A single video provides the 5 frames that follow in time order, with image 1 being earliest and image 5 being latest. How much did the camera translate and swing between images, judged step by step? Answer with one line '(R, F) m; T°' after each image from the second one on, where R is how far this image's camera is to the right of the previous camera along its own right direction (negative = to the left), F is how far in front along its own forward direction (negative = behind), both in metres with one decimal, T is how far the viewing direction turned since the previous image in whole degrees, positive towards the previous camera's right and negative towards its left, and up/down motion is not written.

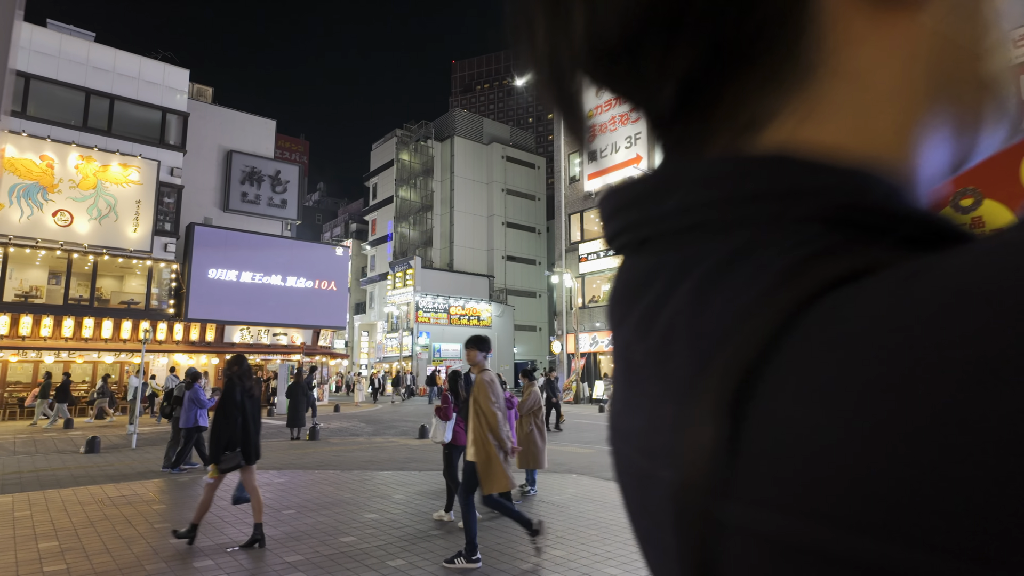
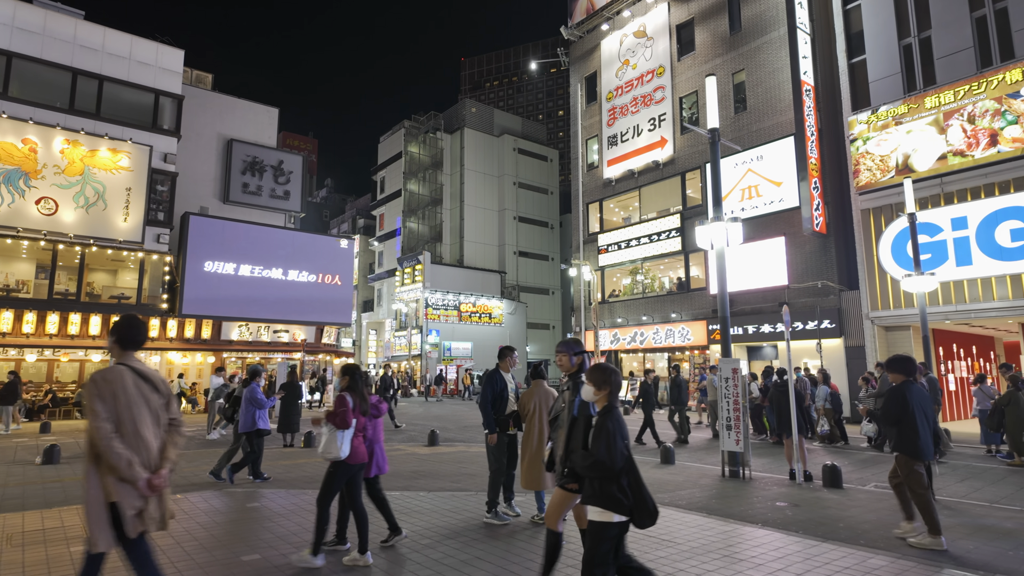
(-0.3, +1.8) m; -1°
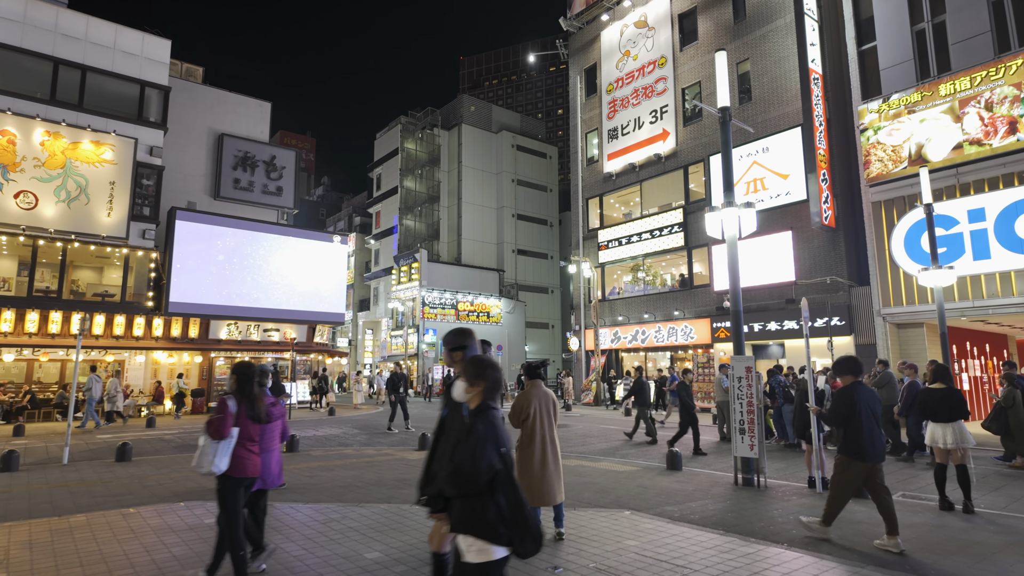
(+0.1, +0.7) m; 0°
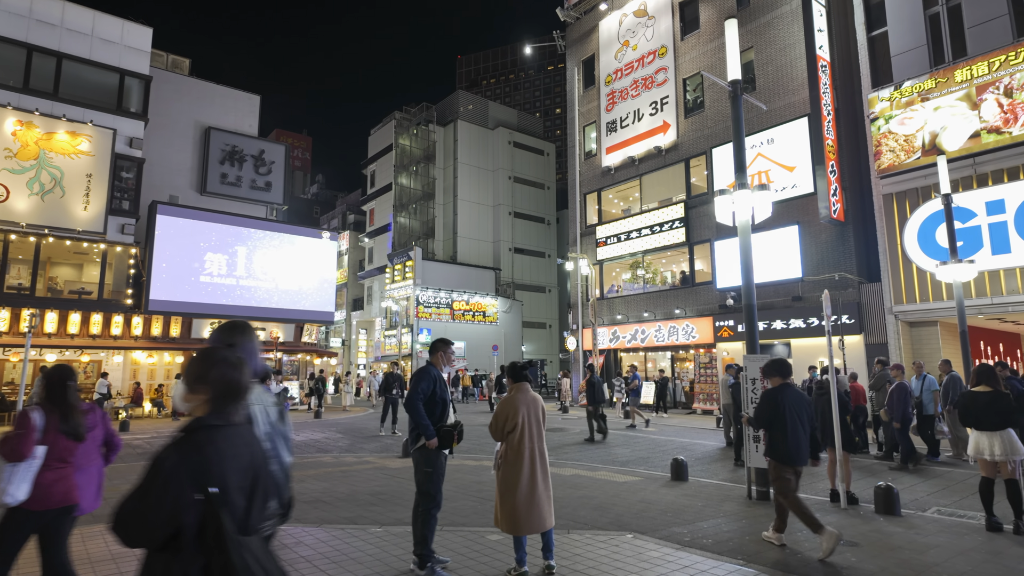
(+0.1, +0.9) m; 0°
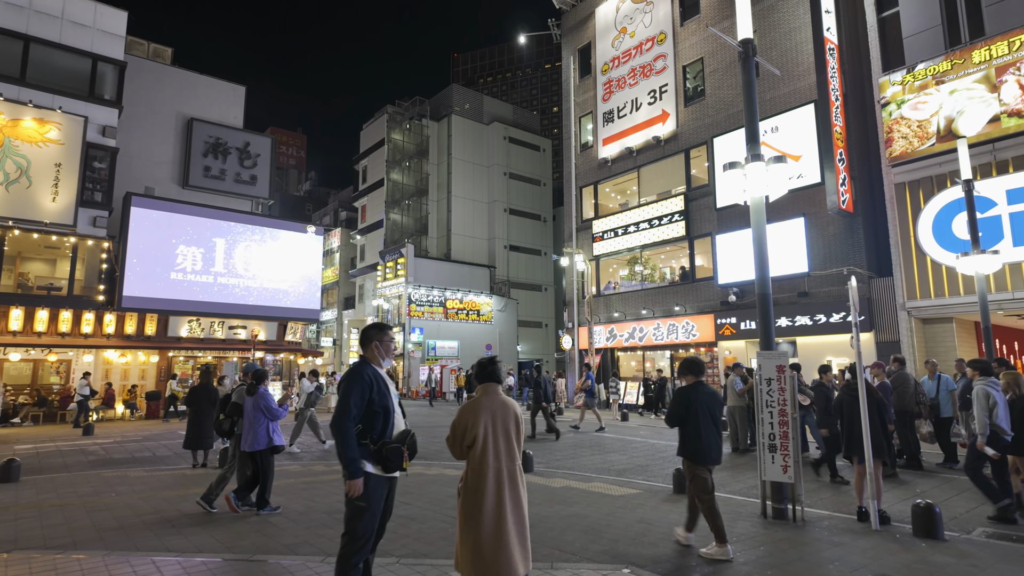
(+0.2, +1.0) m; 0°
